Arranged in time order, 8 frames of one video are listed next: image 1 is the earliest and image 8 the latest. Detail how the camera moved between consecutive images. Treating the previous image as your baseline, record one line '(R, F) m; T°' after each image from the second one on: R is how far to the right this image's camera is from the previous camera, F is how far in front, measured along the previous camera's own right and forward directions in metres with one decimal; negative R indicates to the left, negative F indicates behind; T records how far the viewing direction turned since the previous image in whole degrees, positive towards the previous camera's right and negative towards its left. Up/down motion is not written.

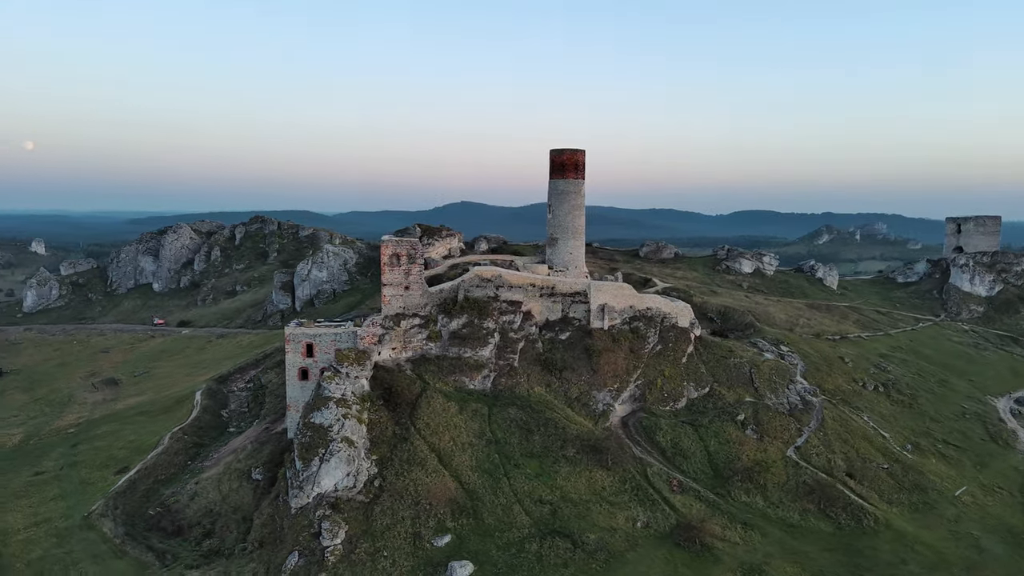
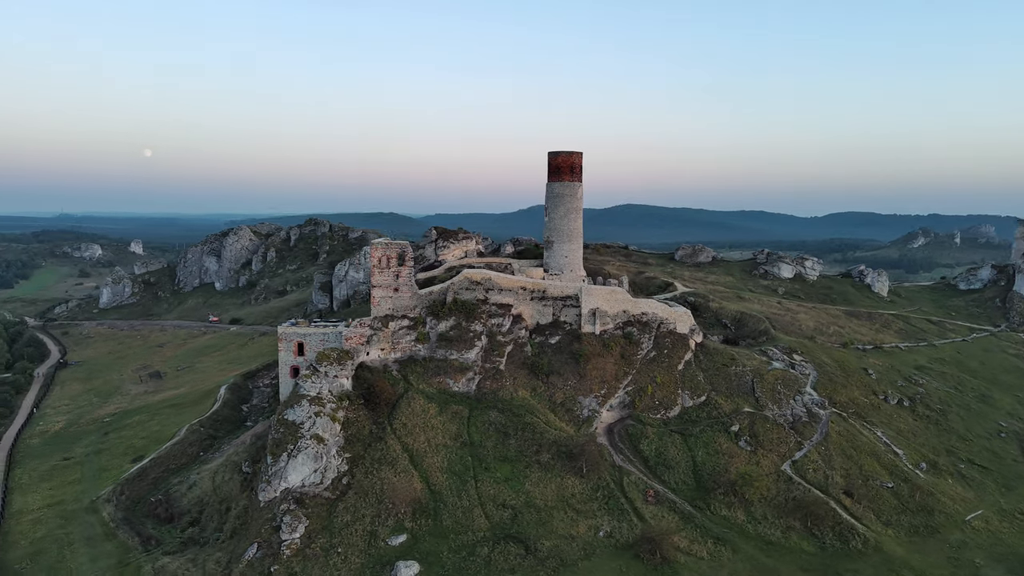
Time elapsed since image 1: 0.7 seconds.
(+3.3, +0.5) m; -6°
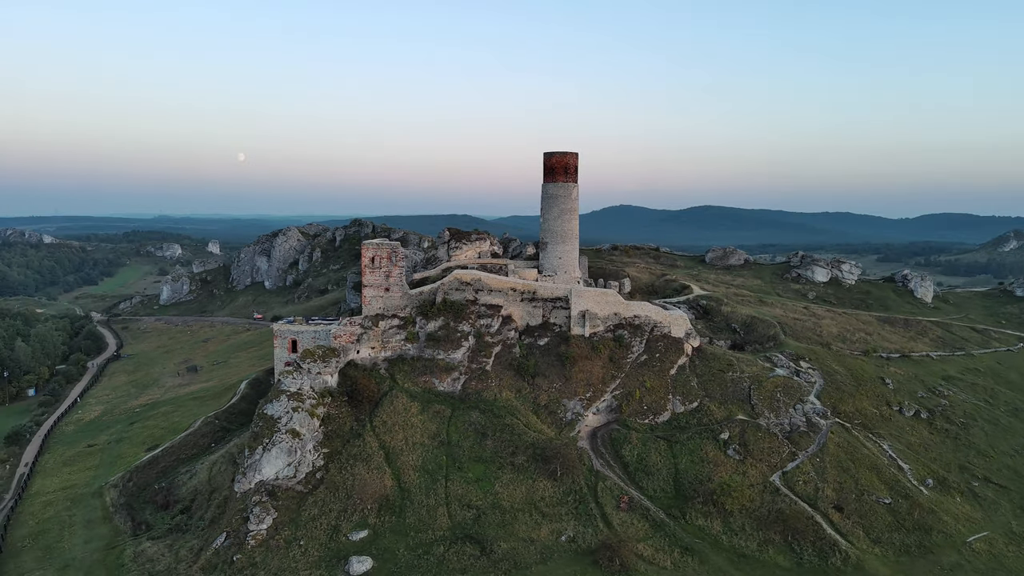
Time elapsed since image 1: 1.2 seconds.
(+2.8, +0.3) m; -5°
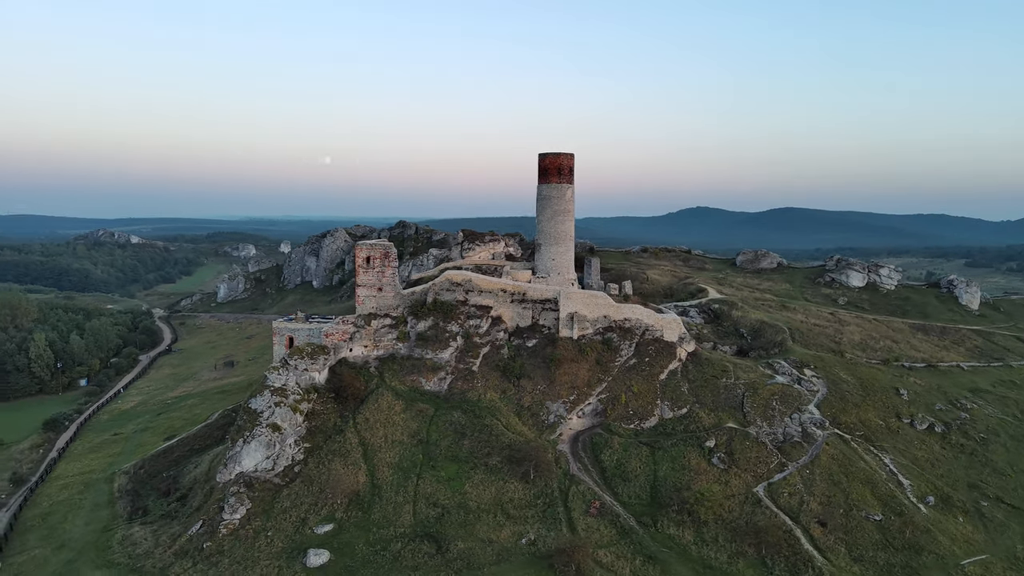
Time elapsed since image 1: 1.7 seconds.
(+2.8, +0.2) m; -5°
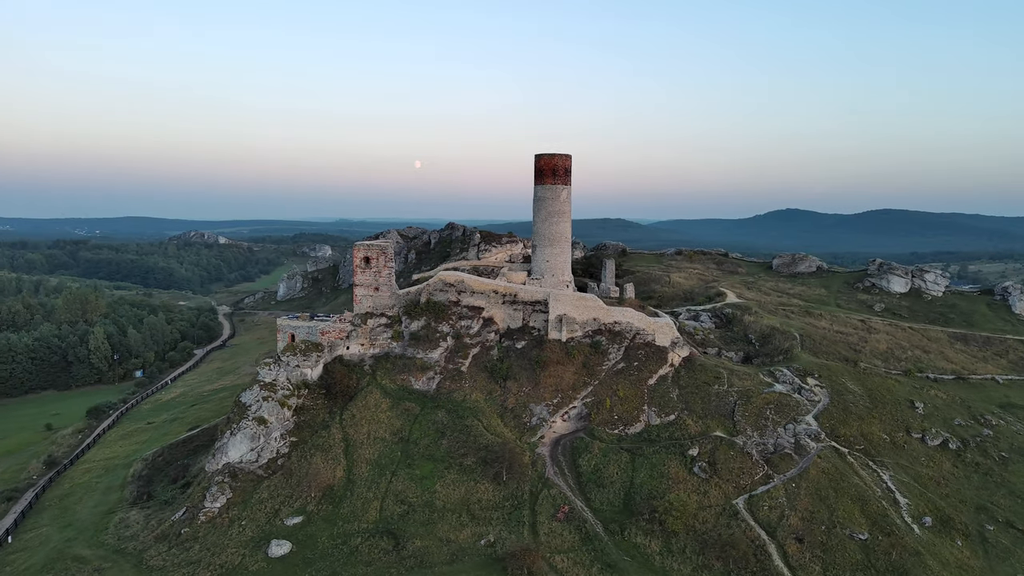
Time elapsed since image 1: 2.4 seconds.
(+2.9, +0.2) m; -5°
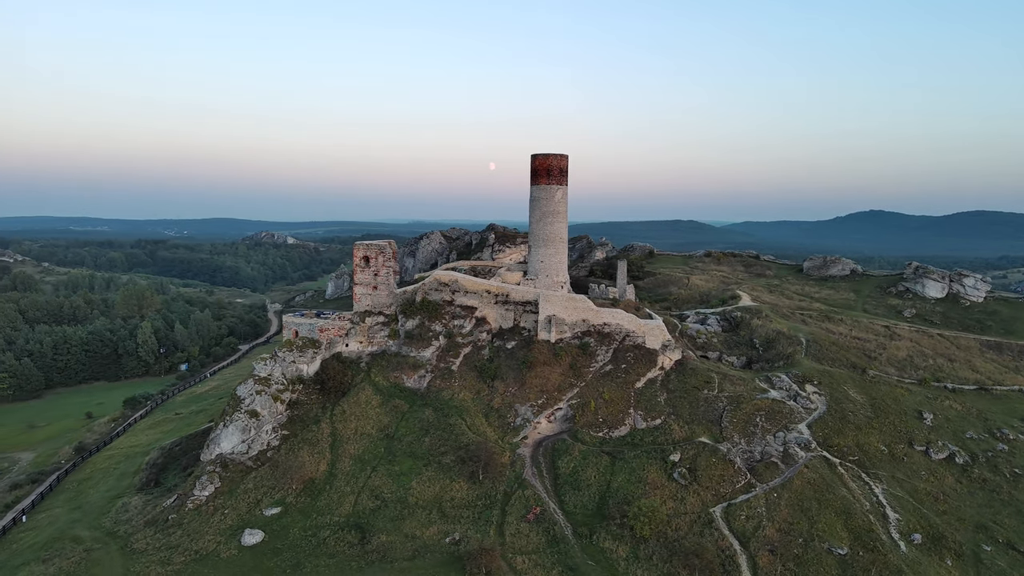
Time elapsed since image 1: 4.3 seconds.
(+2.4, +0.1) m; -4°
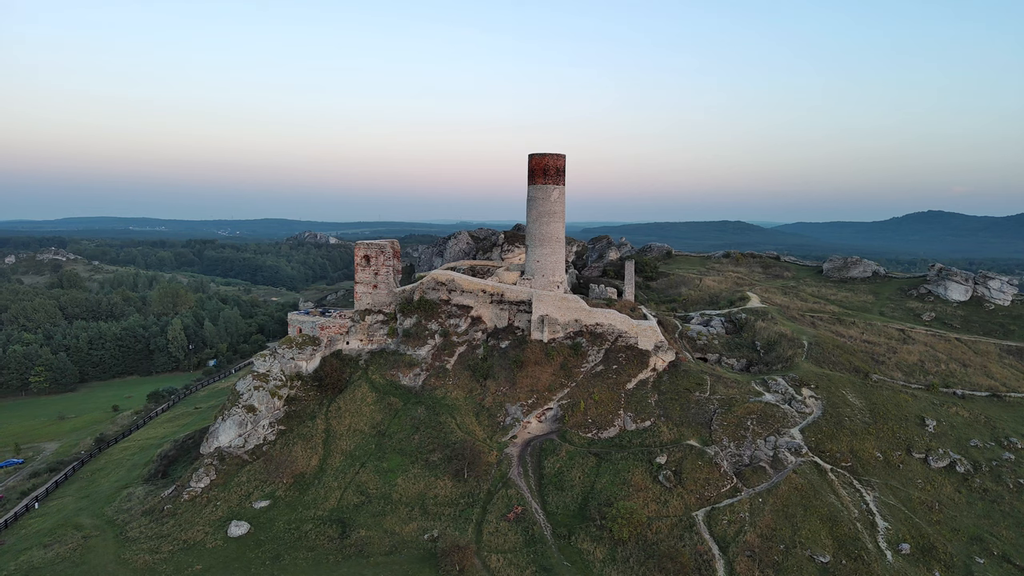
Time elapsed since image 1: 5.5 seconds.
(+1.5, 0.0) m; -3°
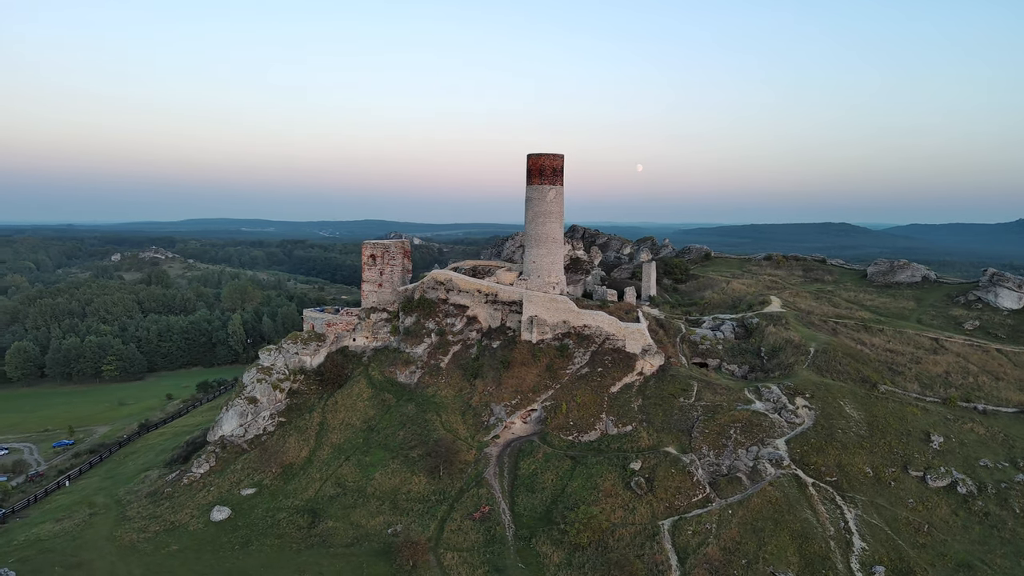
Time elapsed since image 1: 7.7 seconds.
(+3.0, 0.0) m; -5°
